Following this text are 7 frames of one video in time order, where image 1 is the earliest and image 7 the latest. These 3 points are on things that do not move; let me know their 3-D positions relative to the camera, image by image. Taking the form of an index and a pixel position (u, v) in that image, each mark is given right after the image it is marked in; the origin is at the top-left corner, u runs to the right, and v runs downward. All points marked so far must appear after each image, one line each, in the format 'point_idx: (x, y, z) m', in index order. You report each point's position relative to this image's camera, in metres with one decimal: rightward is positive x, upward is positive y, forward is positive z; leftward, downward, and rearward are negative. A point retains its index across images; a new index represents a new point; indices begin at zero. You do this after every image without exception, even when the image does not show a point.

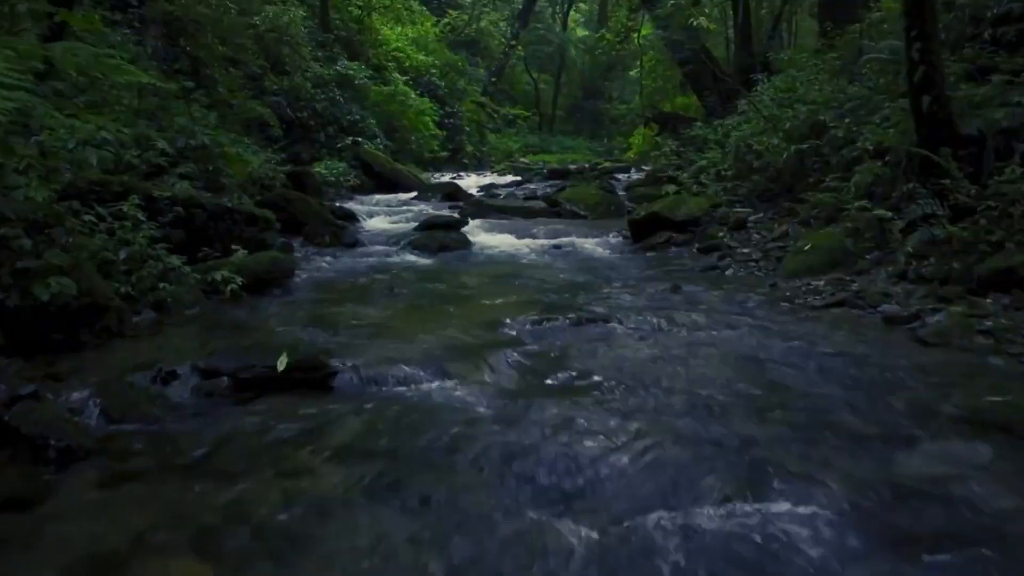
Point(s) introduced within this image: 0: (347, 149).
0: (-4.1, +3.5, +19.8) m
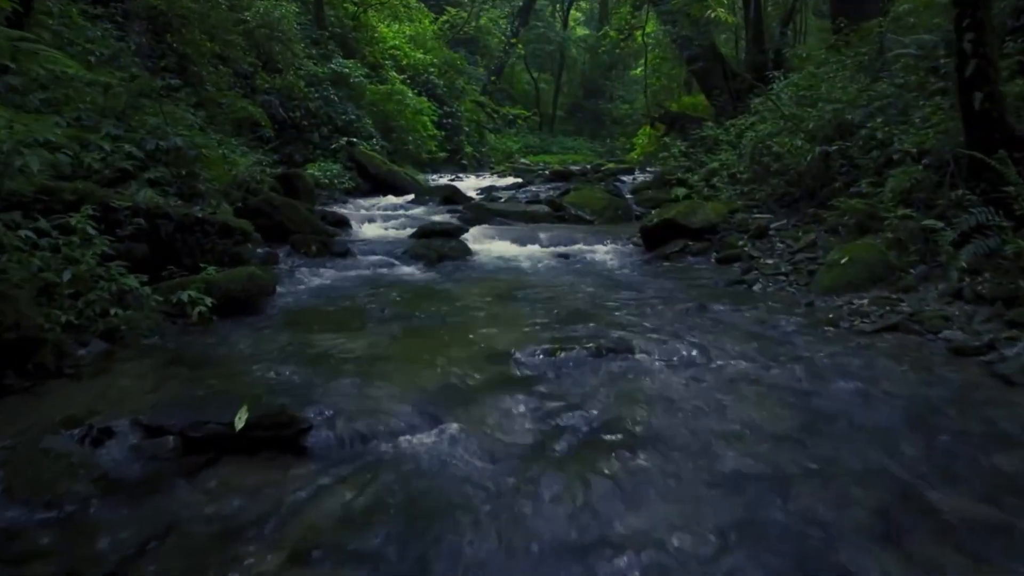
0: (-4.1, +3.3, +19.0) m
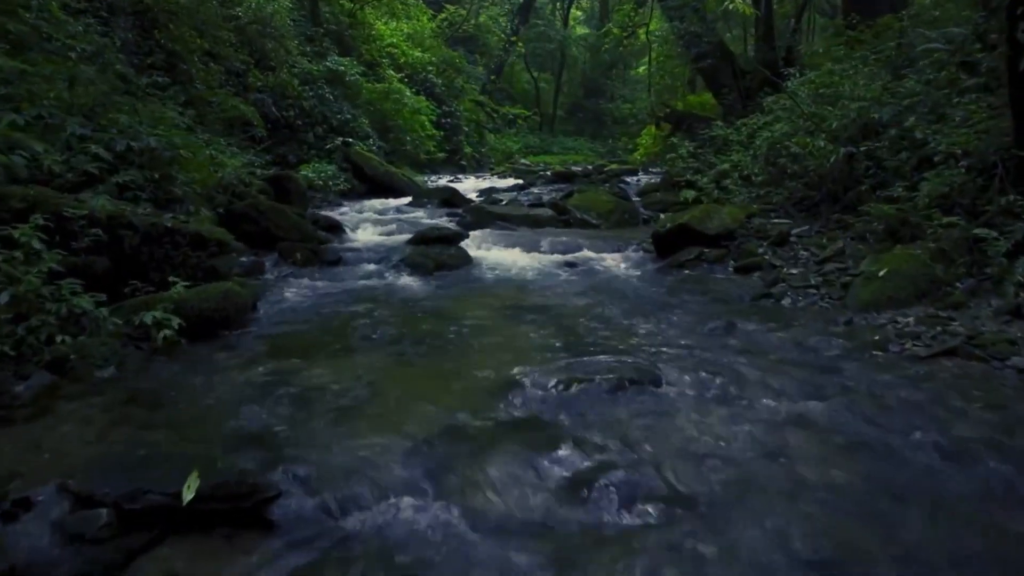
0: (-4.1, +3.2, +18.4) m
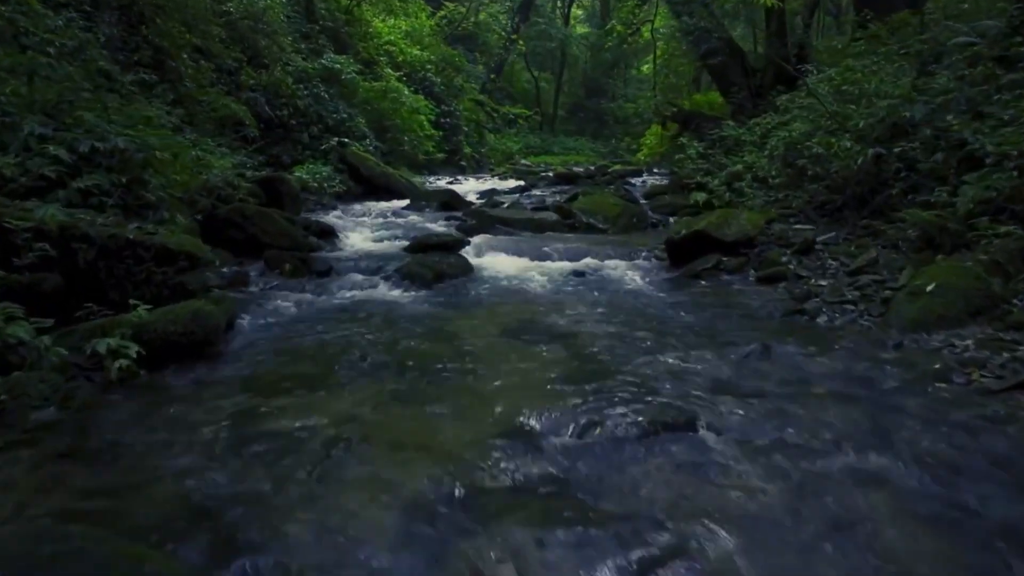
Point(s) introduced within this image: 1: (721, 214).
0: (-4.0, +3.1, +17.7) m
1: (+2.4, +0.9, +9.1) m
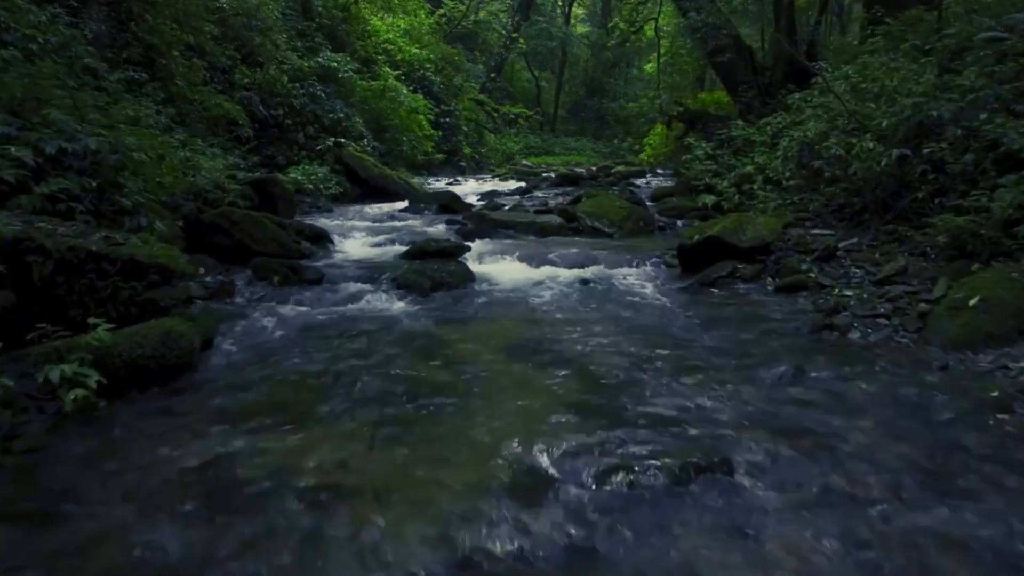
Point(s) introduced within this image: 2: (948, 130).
0: (-4.0, +3.0, +17.2) m
1: (+2.4, +0.8, +8.6) m
2: (+4.4, +1.6, +8.0) m
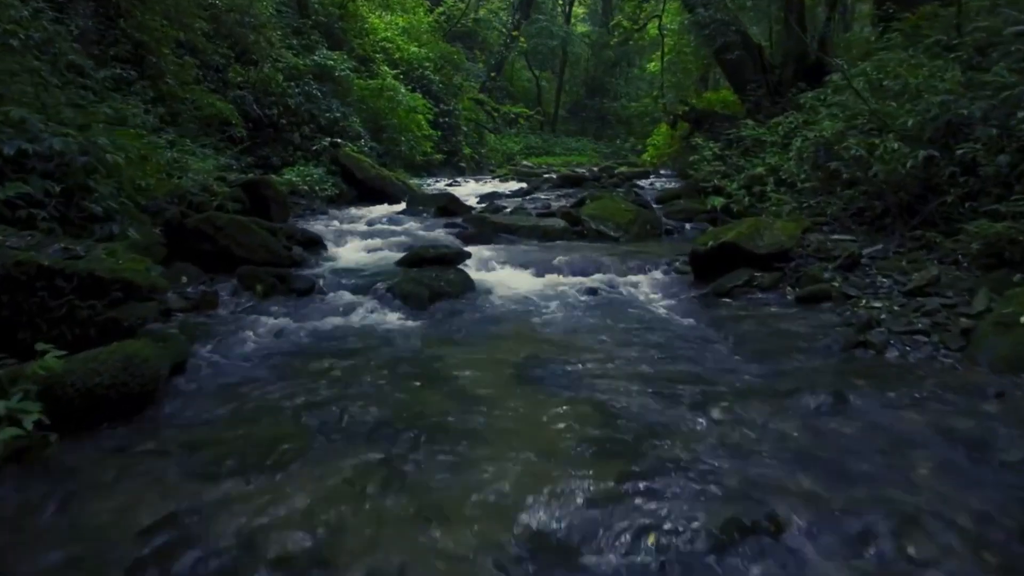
0: (-4.0, +2.9, +16.8) m
1: (+2.5, +0.7, +8.2) m
2: (+4.4, +1.5, +7.5) m
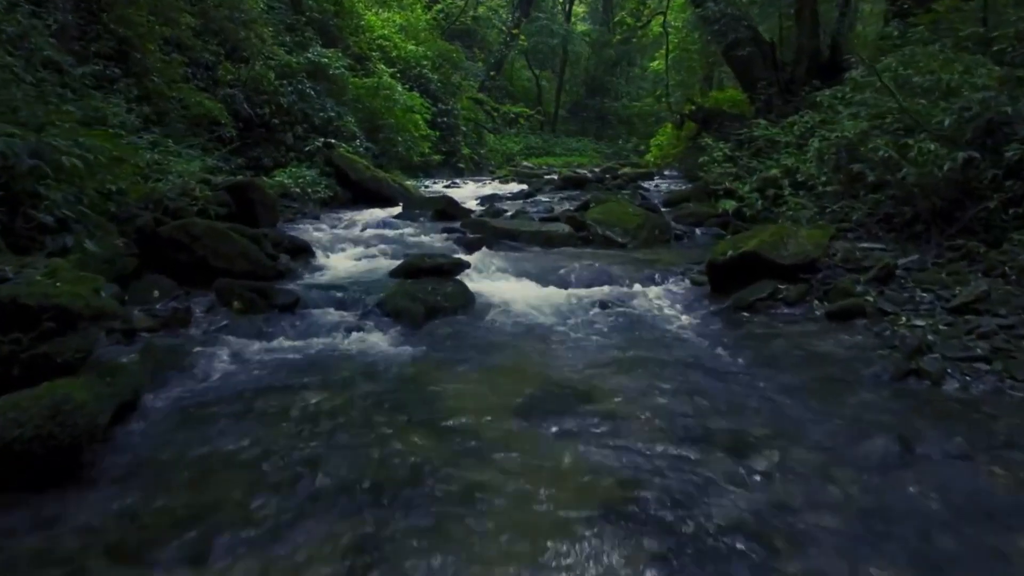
0: (-4.0, +2.8, +16.1) m
1: (+2.5, +0.5, +7.5) m
2: (+4.5, +1.4, +6.9) m
